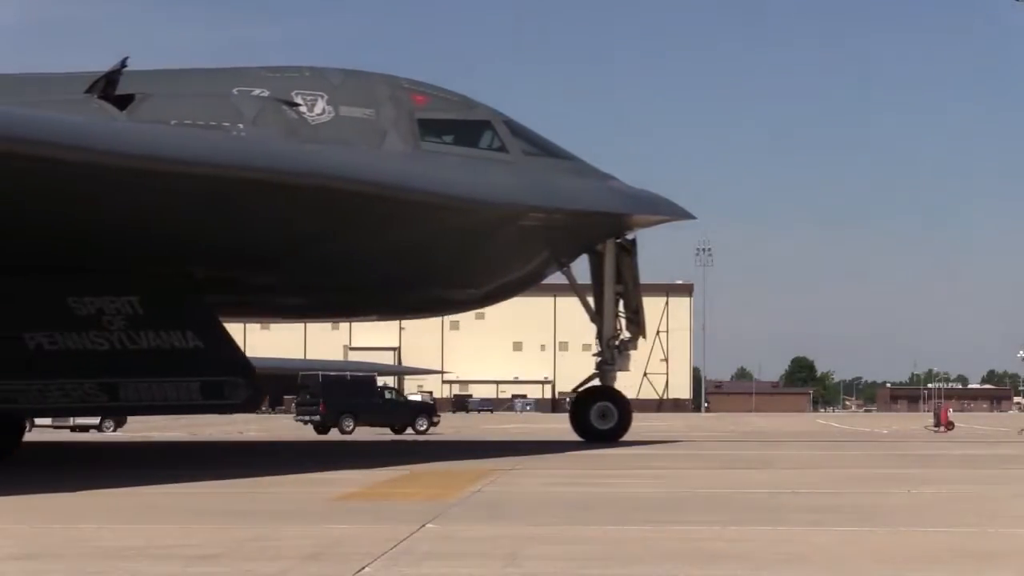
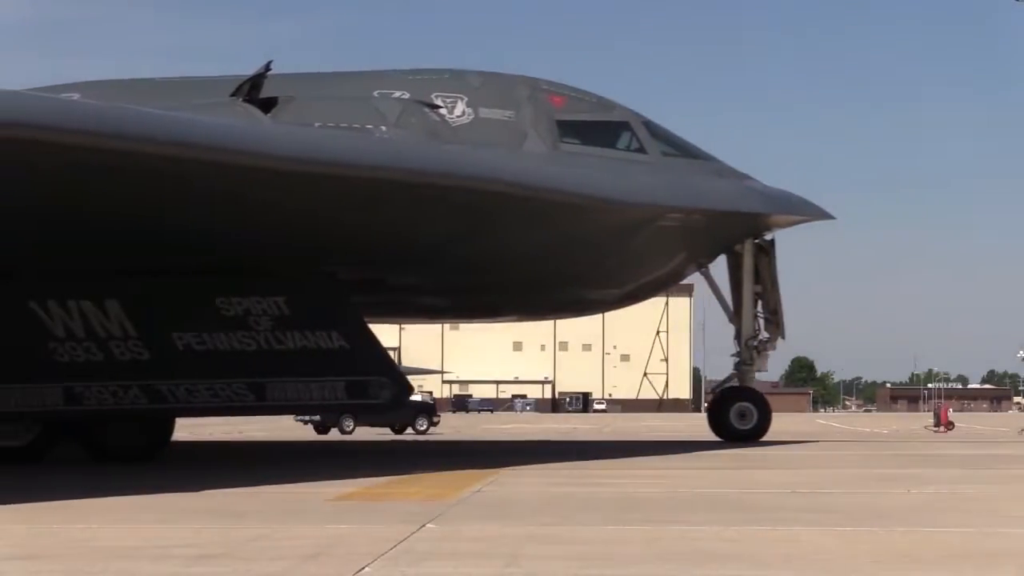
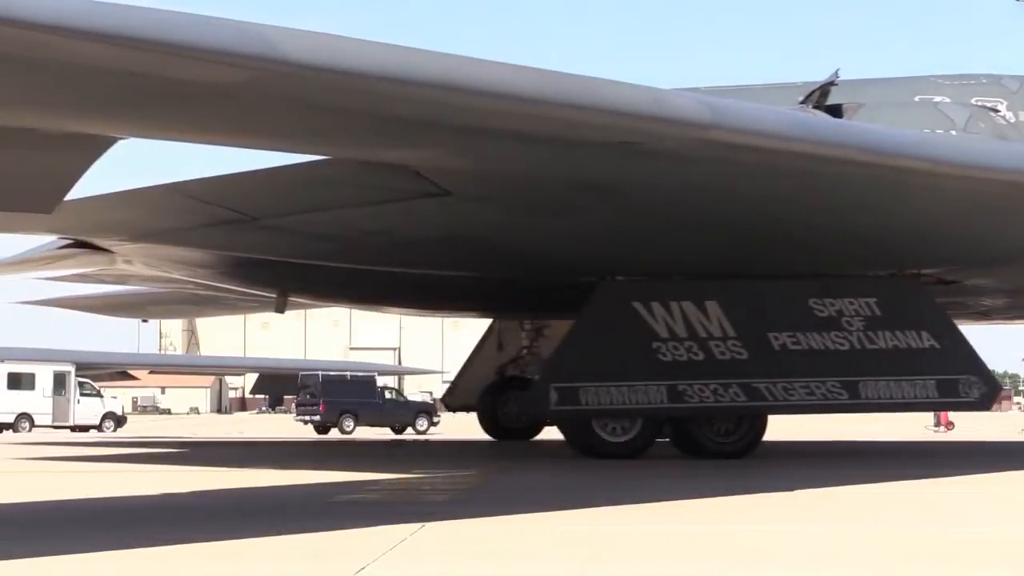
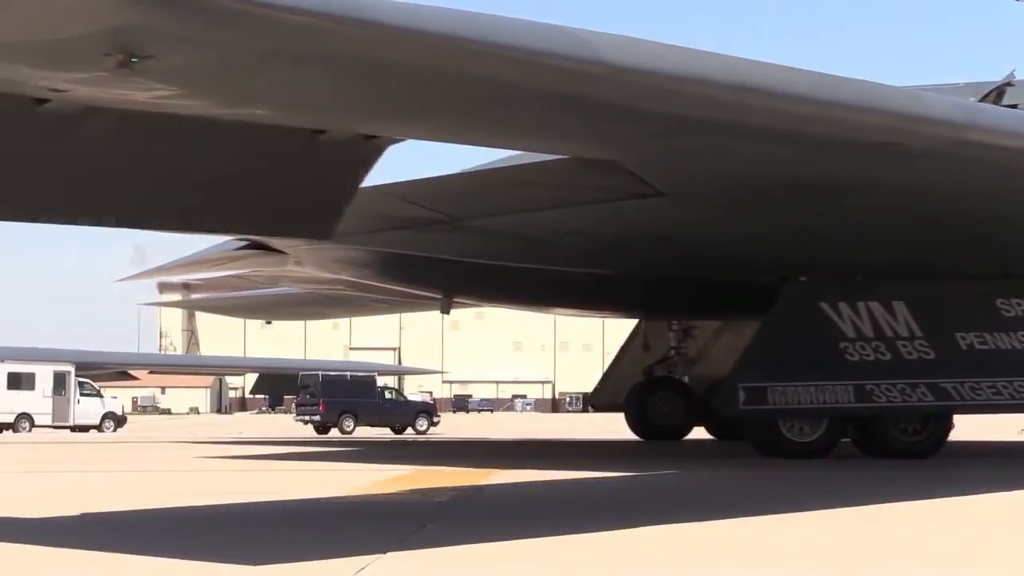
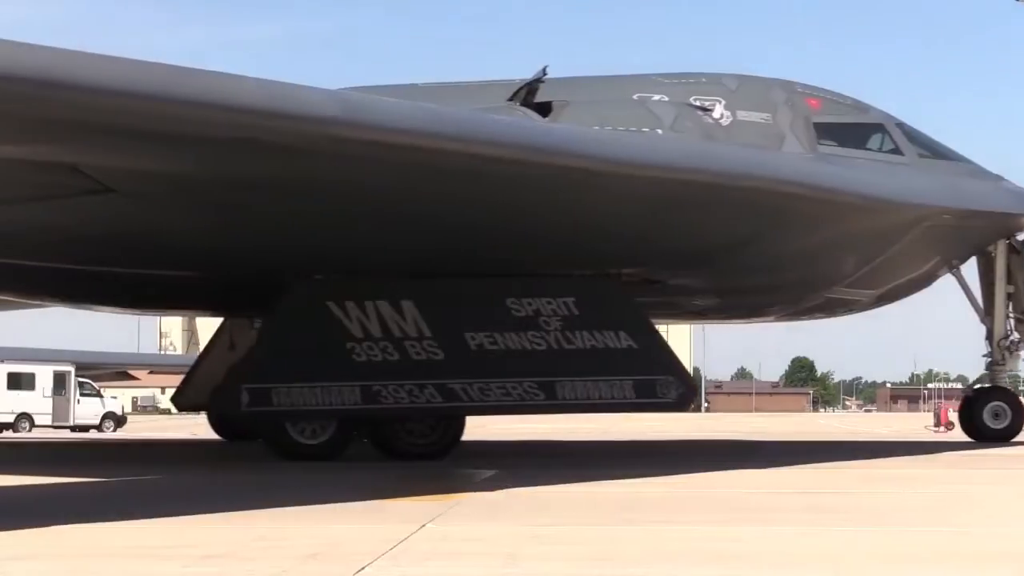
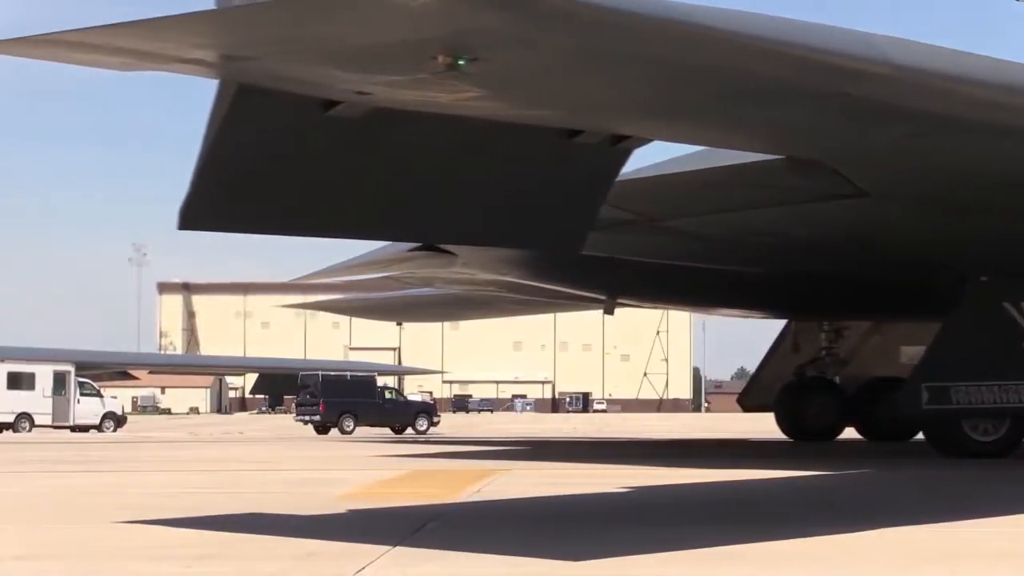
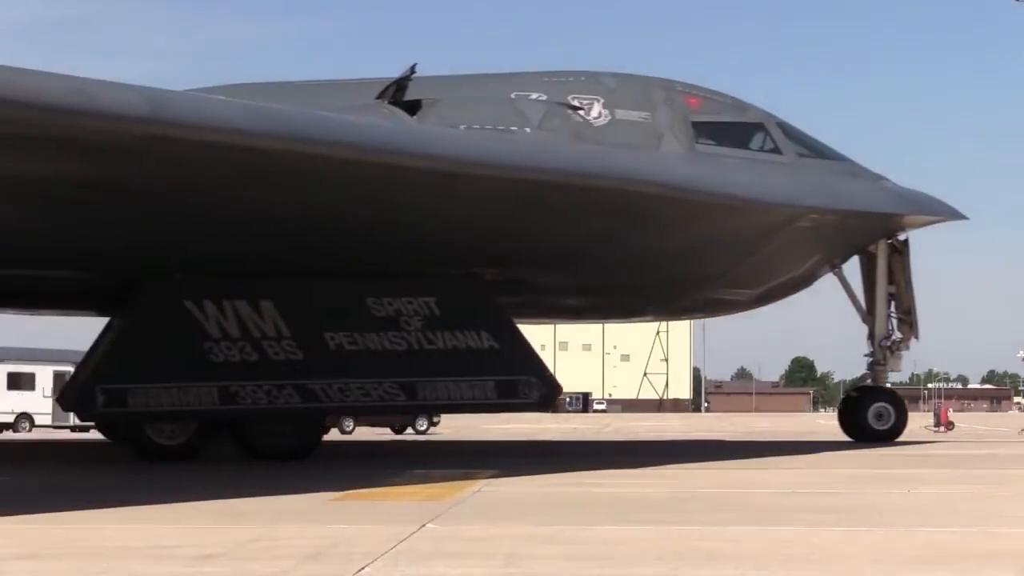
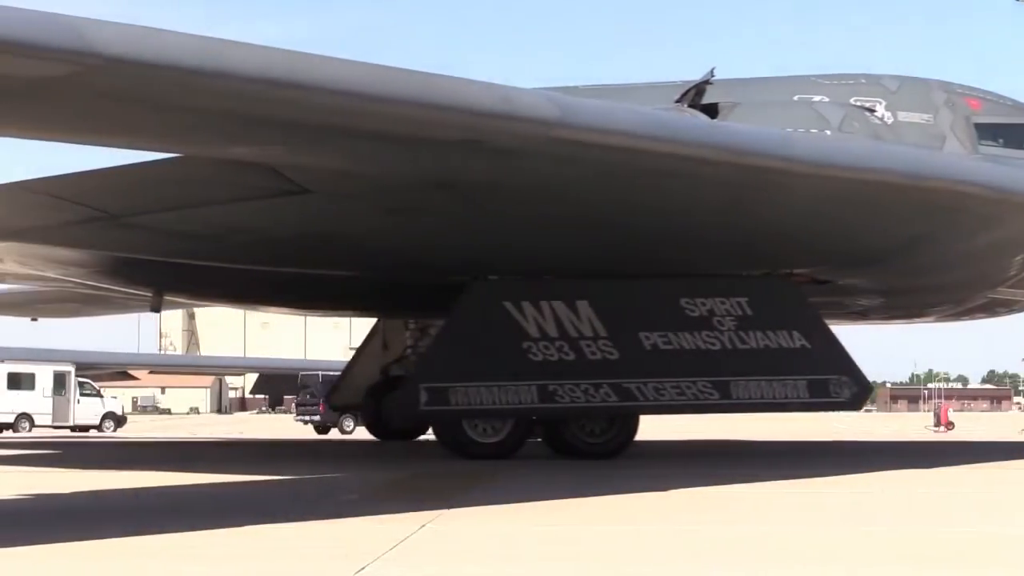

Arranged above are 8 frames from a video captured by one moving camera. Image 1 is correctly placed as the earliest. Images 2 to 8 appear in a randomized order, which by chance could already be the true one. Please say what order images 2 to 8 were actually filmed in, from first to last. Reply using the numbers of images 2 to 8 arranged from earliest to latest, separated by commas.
2, 7, 5, 8, 3, 4, 6
